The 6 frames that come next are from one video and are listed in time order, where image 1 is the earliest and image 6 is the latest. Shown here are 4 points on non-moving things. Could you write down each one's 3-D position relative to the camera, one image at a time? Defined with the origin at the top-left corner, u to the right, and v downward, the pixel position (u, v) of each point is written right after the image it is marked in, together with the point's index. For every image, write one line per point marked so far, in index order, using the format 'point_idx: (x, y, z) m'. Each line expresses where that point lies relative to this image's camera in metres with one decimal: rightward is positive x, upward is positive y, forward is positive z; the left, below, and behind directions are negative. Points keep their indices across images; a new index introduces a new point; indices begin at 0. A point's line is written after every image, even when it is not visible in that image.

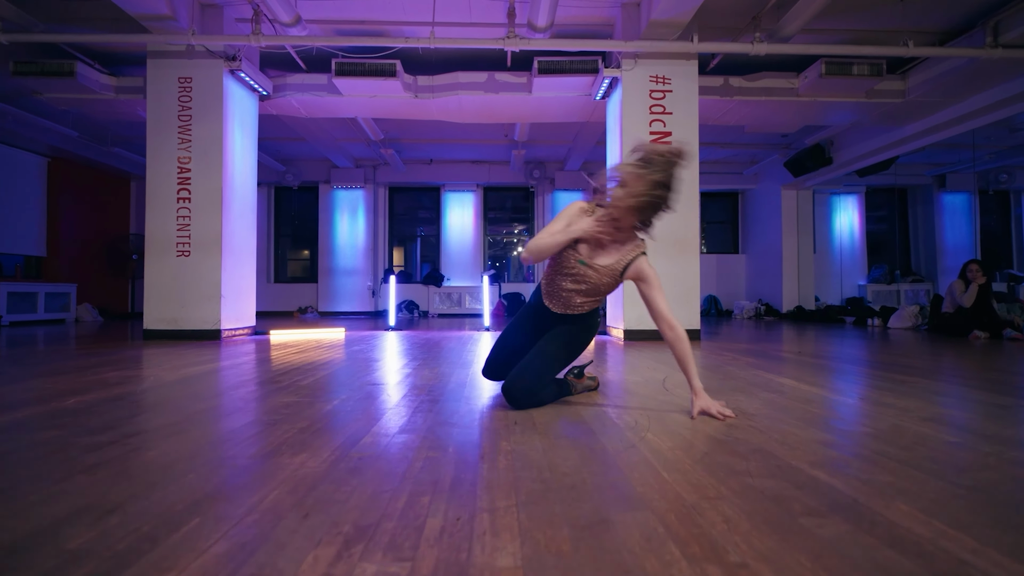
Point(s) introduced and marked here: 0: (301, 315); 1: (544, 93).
0: (-4.4, -0.6, +10.7) m
1: (+0.4, +2.3, +6.1) m
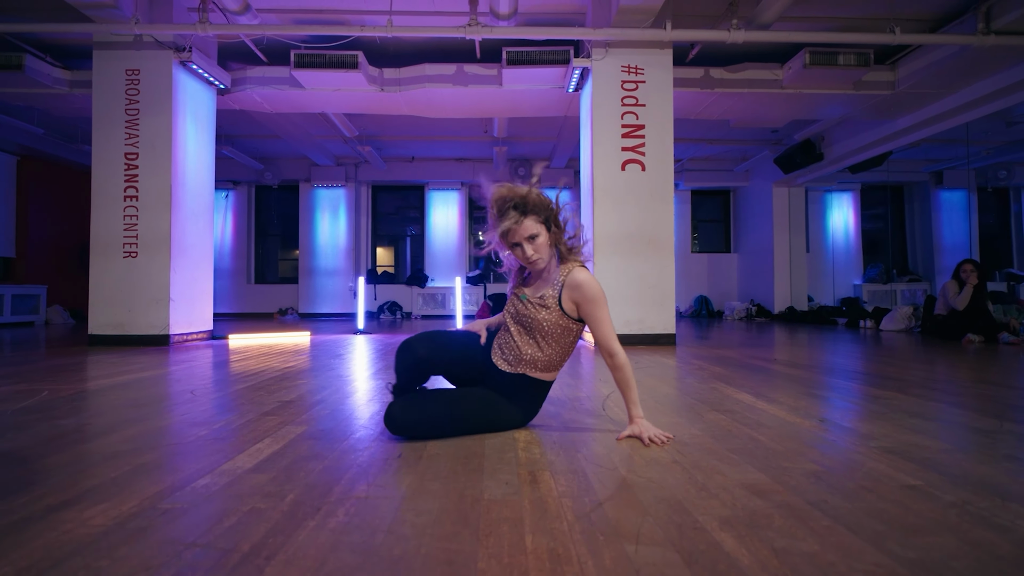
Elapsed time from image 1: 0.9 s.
0: (-4.7, -0.6, +10.5) m
1: (0.0, +2.3, +5.8) m
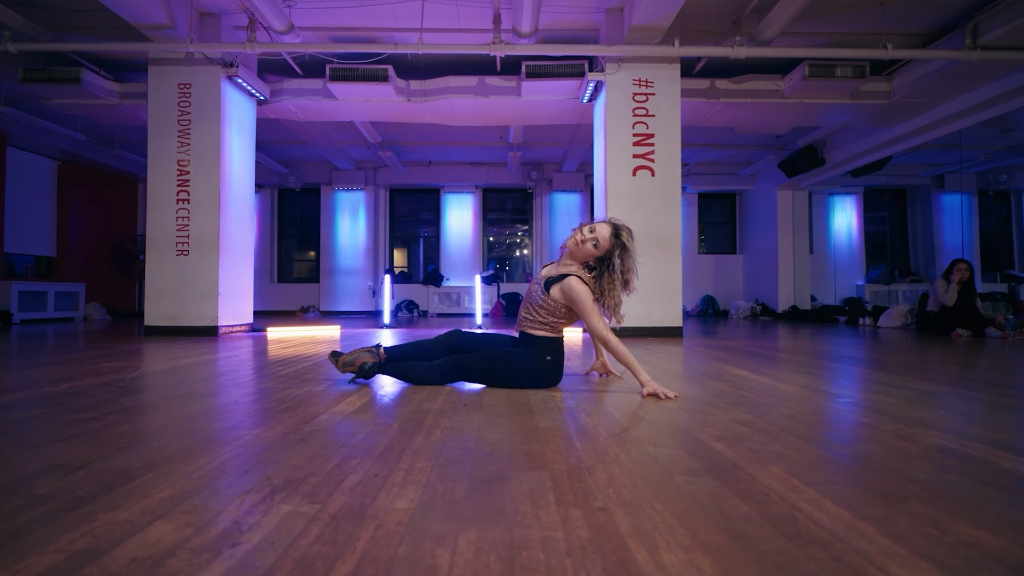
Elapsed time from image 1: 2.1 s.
0: (-4.5, -0.6, +11.0) m
1: (+0.3, +2.3, +6.2) m
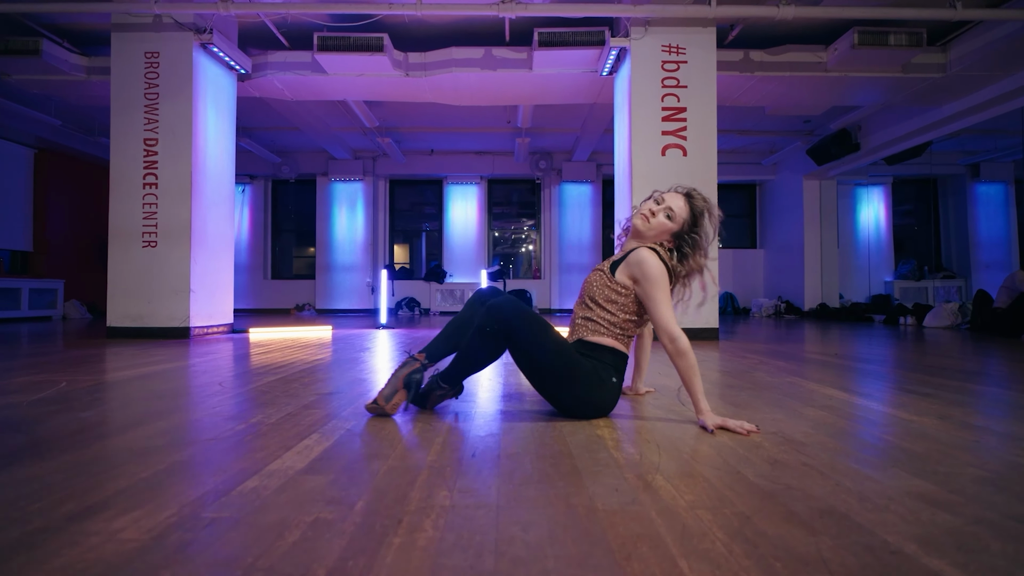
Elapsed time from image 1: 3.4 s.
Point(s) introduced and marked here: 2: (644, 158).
0: (-4.3, -0.5, +10.3) m
1: (+0.4, +2.4, +5.5) m
2: (+1.2, +1.2, +4.7) m
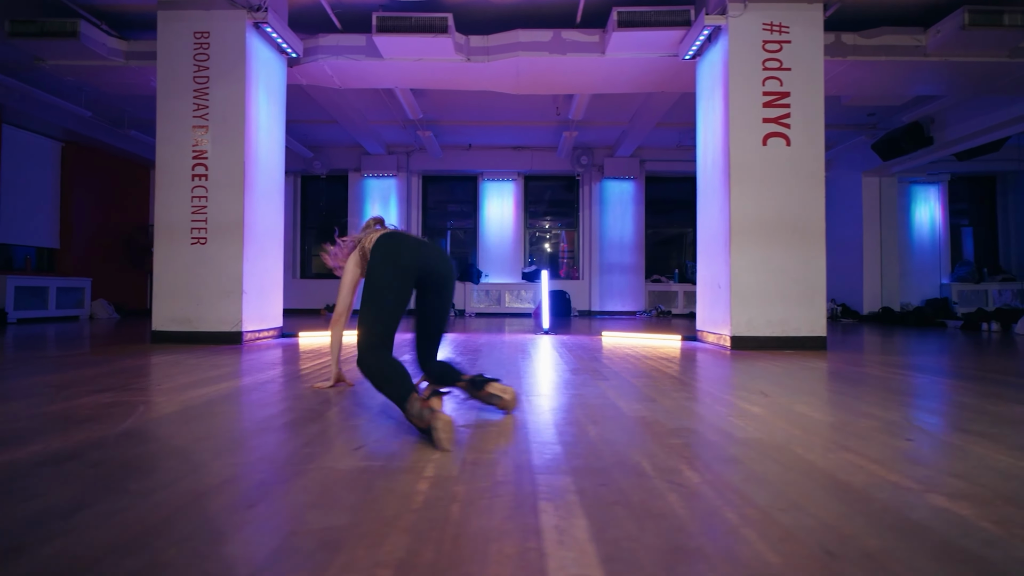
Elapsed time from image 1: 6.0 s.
0: (-3.6, -0.5, +10.0) m
1: (+1.1, +2.3, +5.1) m
2: (+1.9, +1.1, +4.2) m
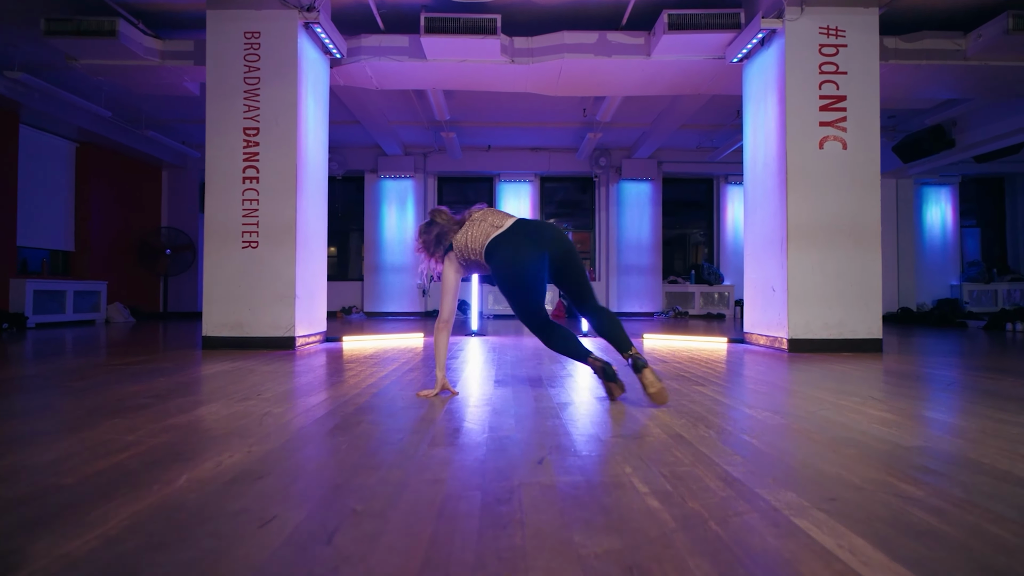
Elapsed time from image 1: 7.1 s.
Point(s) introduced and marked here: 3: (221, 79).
0: (-3.2, -0.5, +9.9) m
1: (+1.5, +2.3, +5.1) m
2: (+2.4, +1.1, +4.2) m
3: (-2.5, +1.8, +4.4) m
